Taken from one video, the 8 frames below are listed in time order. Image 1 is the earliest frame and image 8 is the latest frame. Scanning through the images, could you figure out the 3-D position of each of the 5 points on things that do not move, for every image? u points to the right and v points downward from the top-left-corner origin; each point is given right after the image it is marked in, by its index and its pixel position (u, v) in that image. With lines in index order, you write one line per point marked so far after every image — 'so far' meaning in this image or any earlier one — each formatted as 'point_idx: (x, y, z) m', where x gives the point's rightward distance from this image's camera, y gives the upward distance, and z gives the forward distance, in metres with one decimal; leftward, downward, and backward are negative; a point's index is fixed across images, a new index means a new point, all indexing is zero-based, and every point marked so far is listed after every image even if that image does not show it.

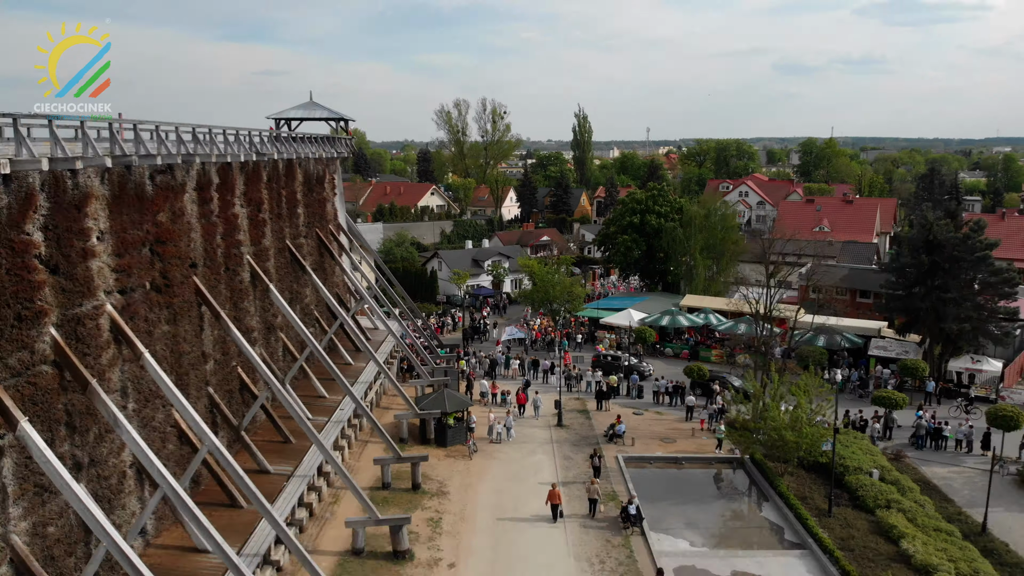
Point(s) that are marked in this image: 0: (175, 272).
0: (-8.2, +0.4, +20.0) m
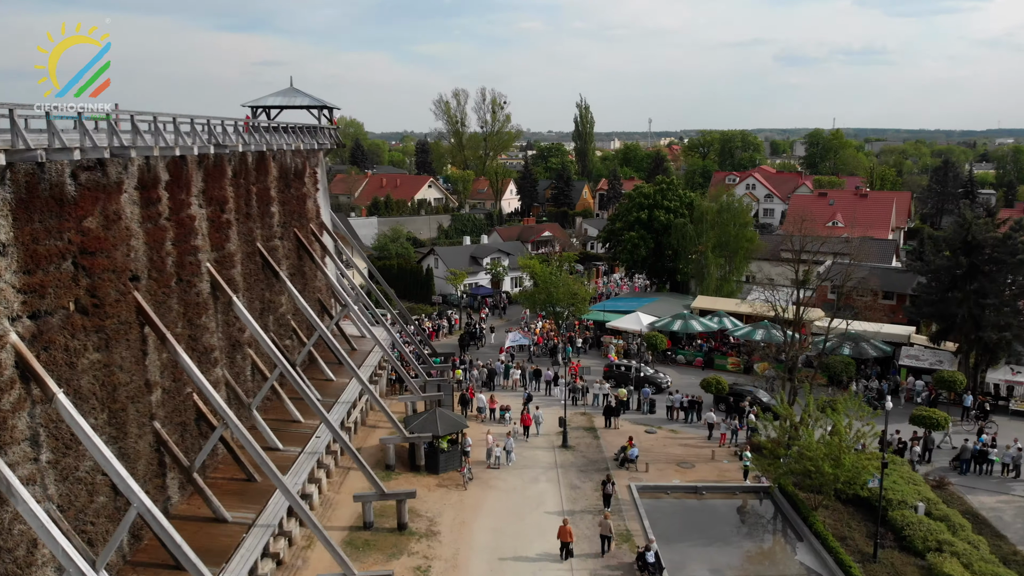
0: (-8.2, 0.0, +16.7) m
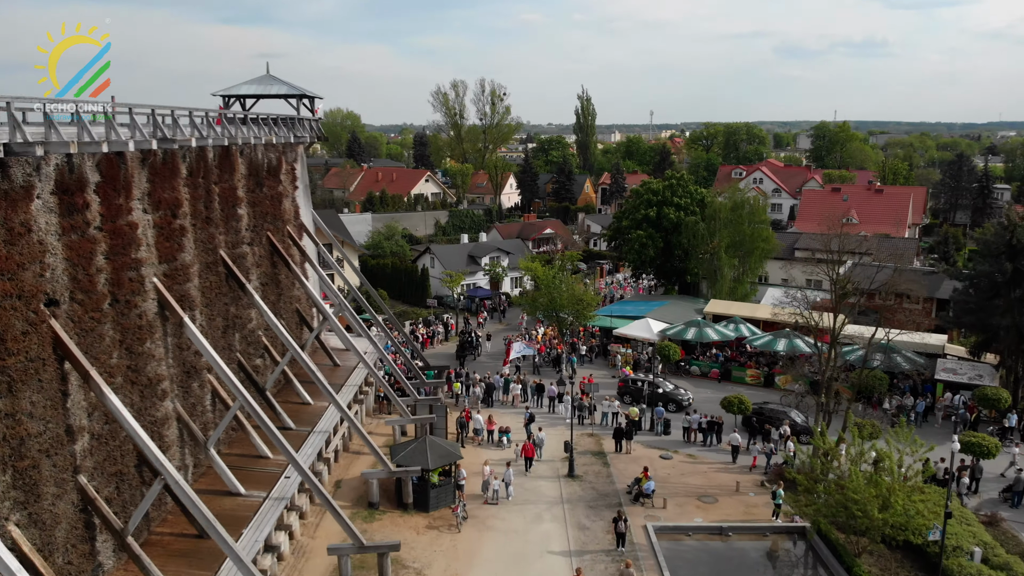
0: (-8.2, -0.5, +13.5) m
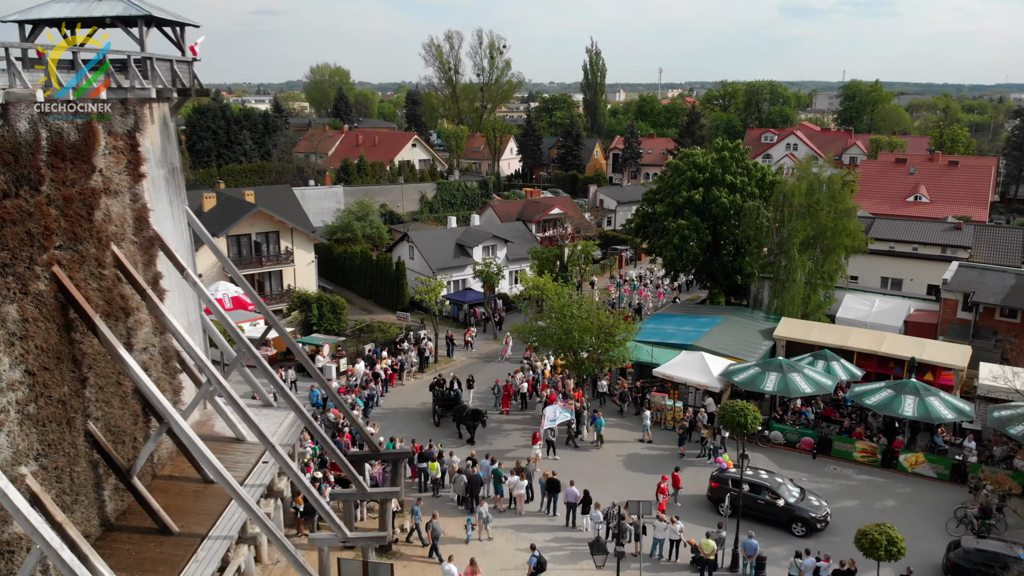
0: (-8.2, -2.5, +1.3) m
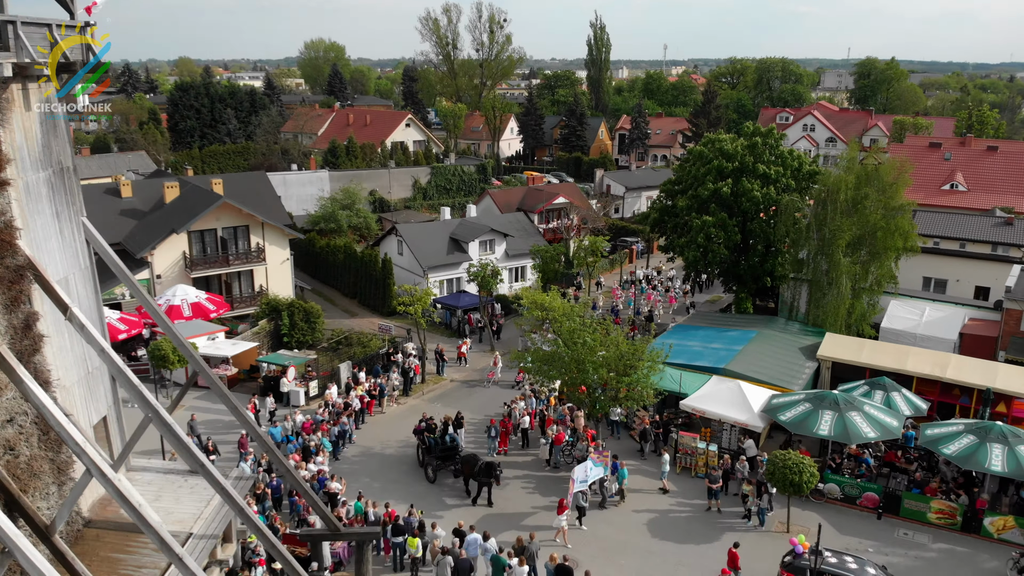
0: (-8.2, -3.7, -3.3) m
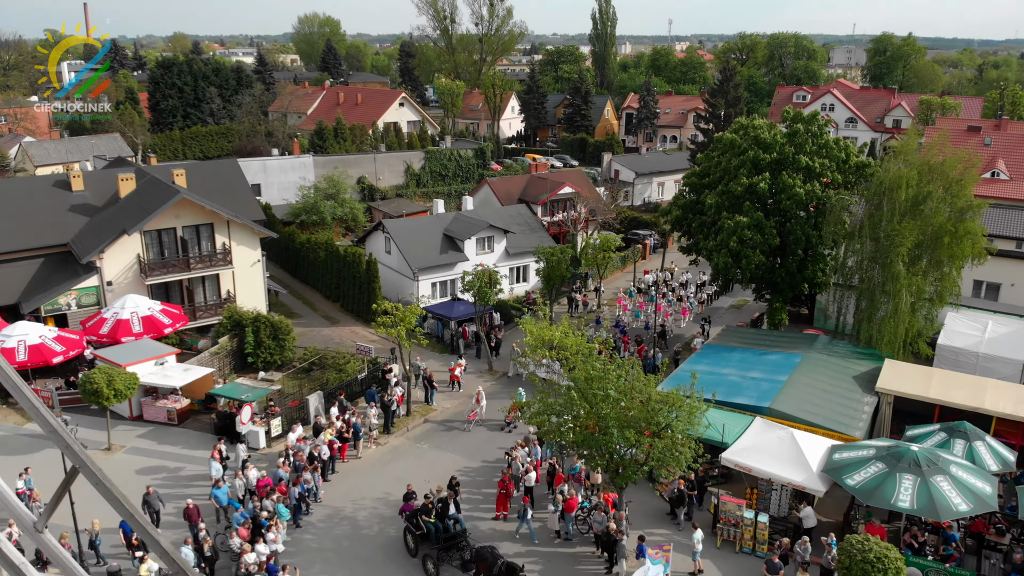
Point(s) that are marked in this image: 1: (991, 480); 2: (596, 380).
0: (-8.3, -5.1, -7.7) m
1: (+10.8, -4.3, +18.8) m
2: (+2.0, -2.0, +19.6) m
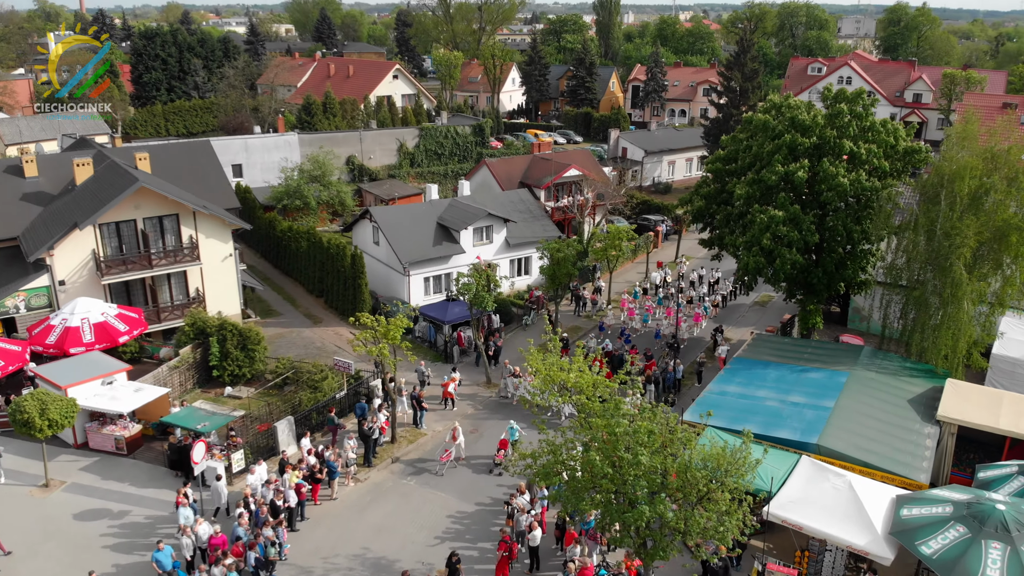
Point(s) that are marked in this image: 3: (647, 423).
0: (-8.2, -6.5, -10.9) m
1: (+10.9, -4.8, +15.5) m
2: (+2.0, -2.4, +16.2) m
3: (+2.5, -2.4, +16.1) m
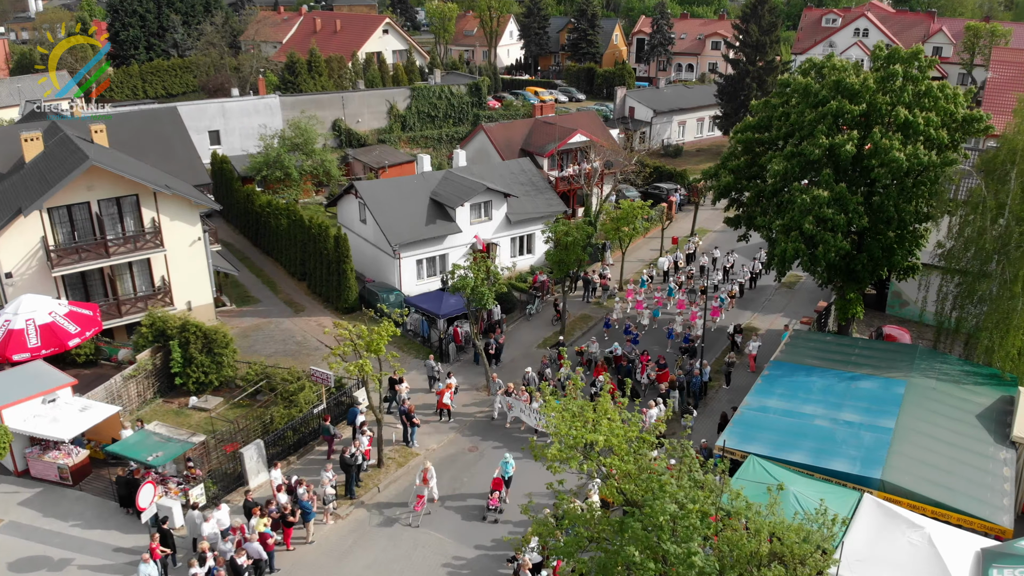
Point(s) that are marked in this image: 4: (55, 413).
0: (-8.1, -8.3, -13.6) m
1: (+11.0, -5.0, +12.7) m
2: (+2.1, -2.6, +13.2) m
3: (+2.6, -2.7, +13.1) m
4: (-10.4, -2.8, +18.8) m
